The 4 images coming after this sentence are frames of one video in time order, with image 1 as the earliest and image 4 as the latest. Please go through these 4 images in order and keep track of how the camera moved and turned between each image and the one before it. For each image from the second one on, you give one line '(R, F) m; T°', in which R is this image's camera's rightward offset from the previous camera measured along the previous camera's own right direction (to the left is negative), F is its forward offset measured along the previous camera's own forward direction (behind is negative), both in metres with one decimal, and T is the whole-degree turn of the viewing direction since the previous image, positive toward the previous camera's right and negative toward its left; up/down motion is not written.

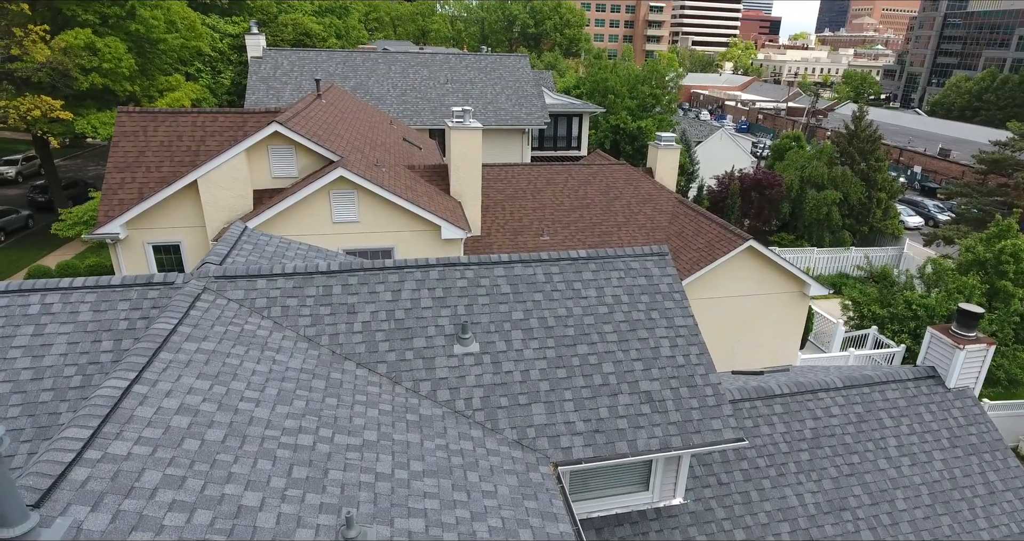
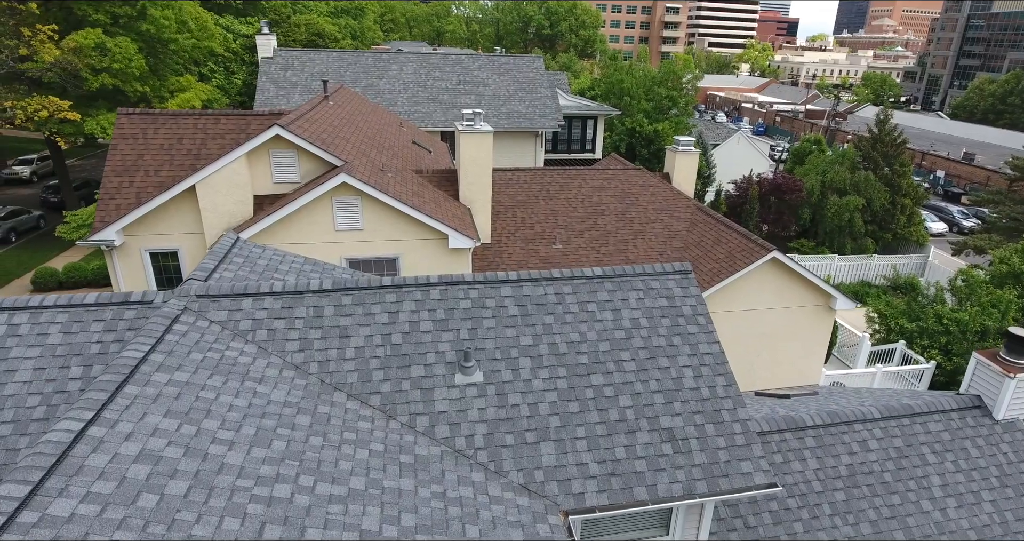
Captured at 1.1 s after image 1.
(0.0, +0.7) m; -1°
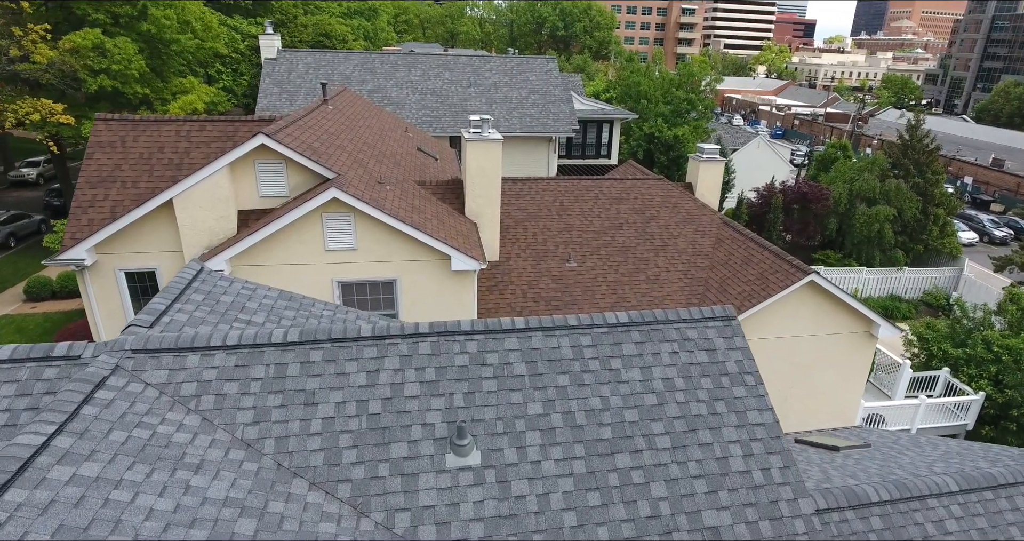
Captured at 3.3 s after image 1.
(0.0, +1.3) m; -1°
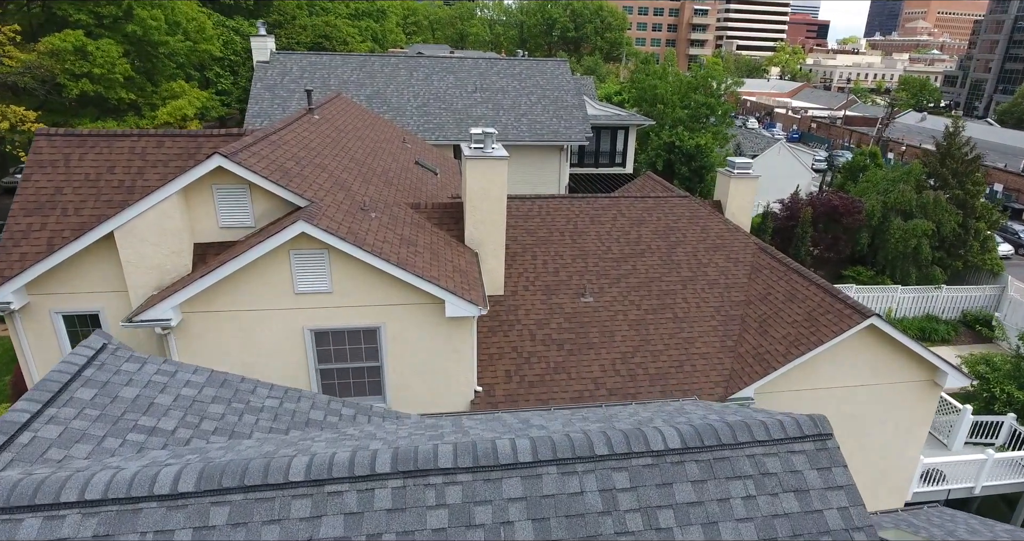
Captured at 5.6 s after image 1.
(0.0, +1.9) m; -1°
